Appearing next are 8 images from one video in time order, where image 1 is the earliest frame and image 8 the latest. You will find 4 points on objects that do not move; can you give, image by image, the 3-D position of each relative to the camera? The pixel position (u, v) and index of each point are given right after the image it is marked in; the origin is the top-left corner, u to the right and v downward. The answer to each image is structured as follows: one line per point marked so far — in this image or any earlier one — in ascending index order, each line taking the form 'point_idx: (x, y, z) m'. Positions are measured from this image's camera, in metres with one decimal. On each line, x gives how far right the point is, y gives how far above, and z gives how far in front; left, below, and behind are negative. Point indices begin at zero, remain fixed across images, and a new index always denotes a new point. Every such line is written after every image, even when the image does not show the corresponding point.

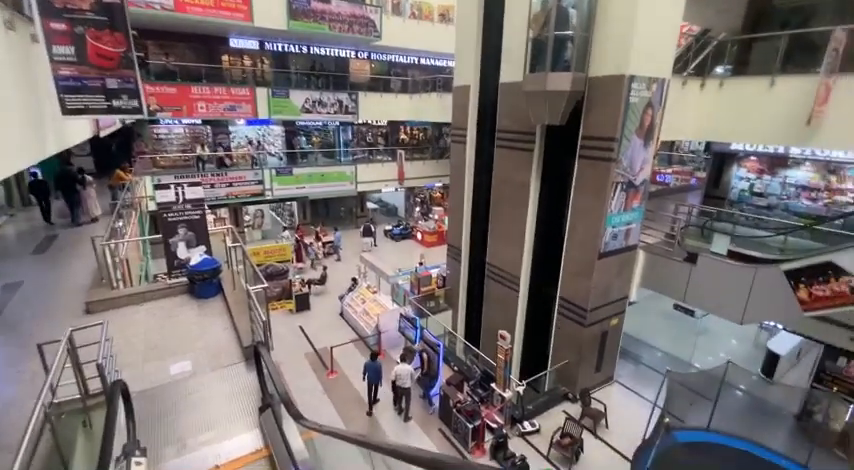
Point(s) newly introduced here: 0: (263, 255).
0: (-5.5, -0.4, +14.0) m
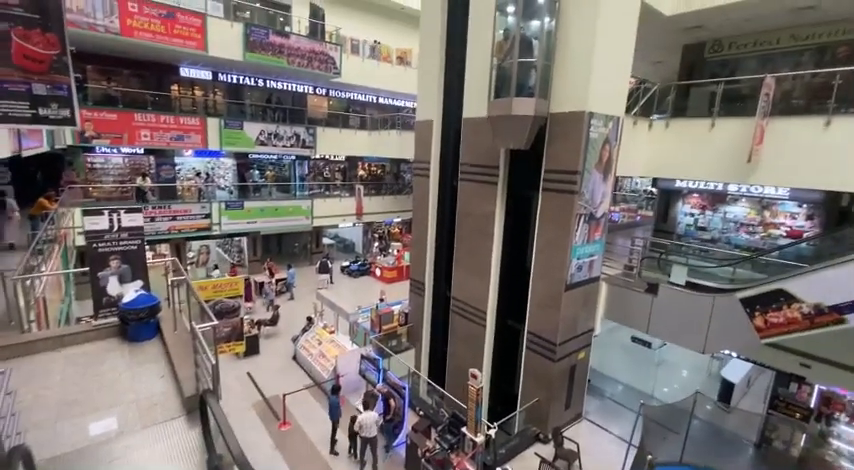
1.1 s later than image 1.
0: (-6.8, -1.6, +12.8) m
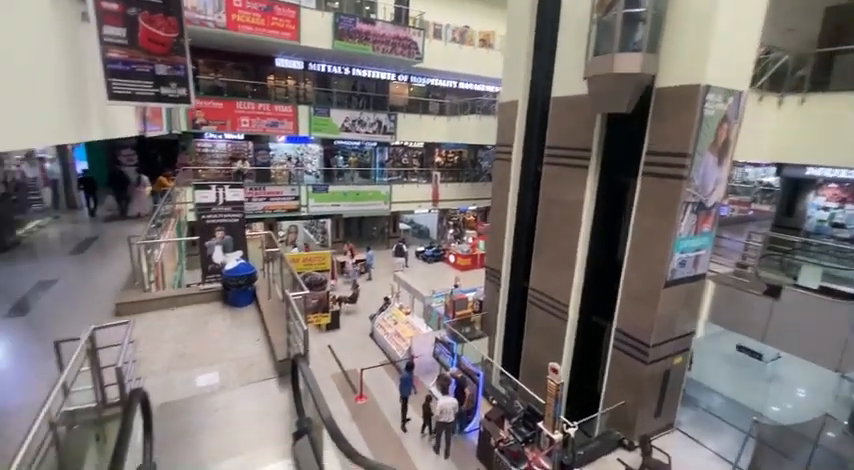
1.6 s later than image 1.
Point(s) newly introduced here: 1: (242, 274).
0: (-4.3, -0.9, +13.7) m
1: (-2.7, -0.6, +5.9) m
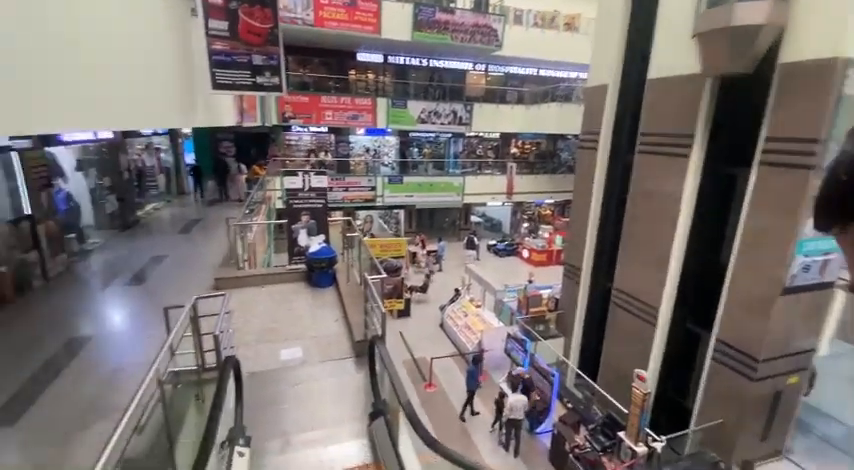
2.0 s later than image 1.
0: (-1.8, -0.5, +14.1) m
1: (-1.6, -0.3, +6.2) m
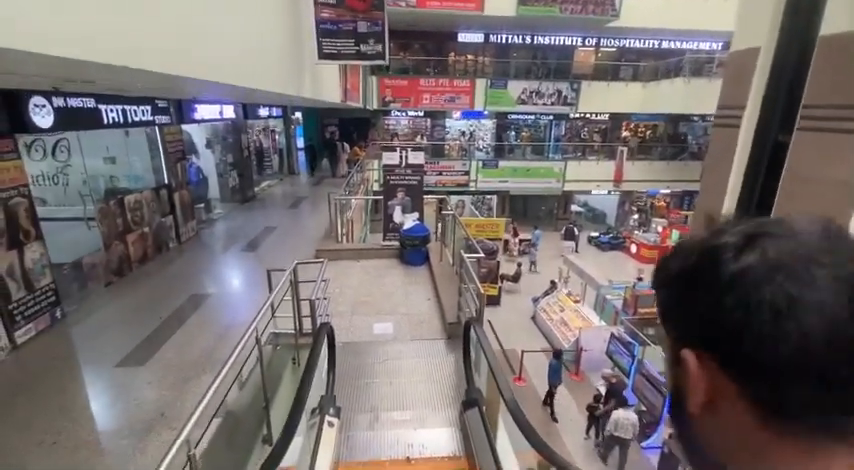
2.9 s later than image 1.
0: (+1.4, 0.0, +13.8) m
1: (-0.1, 0.0, +6.0) m
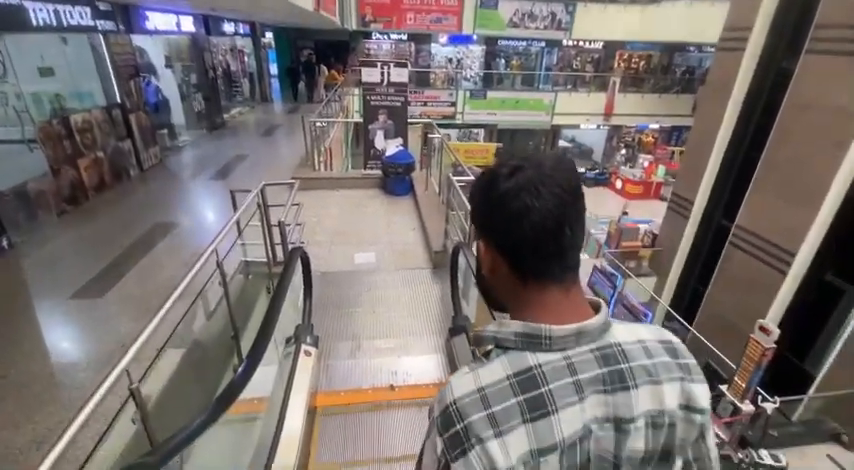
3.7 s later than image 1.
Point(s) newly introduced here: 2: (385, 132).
0: (+0.9, +2.2, +13.4) m
1: (-0.4, +1.0, +5.6) m
2: (-0.6, +1.6, +6.1) m
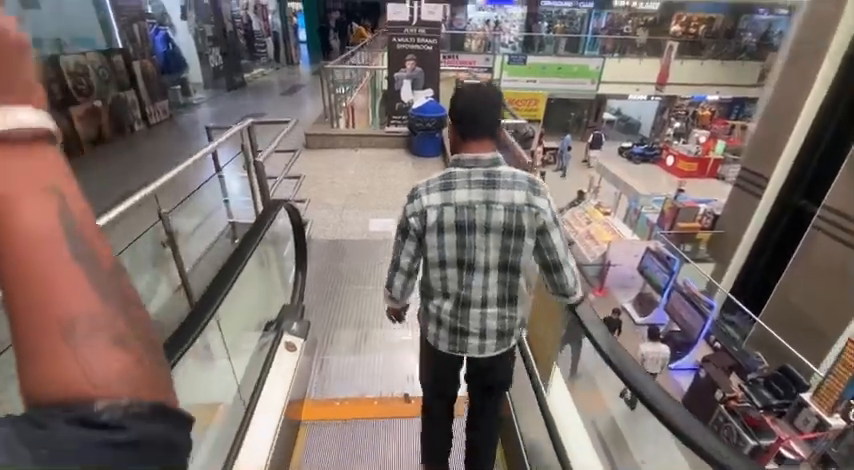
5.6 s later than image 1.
0: (+1.9, +3.0, +12.3) m
1: (0.0, +1.4, +4.8) m
2: (-0.2, +2.0, +5.3) m
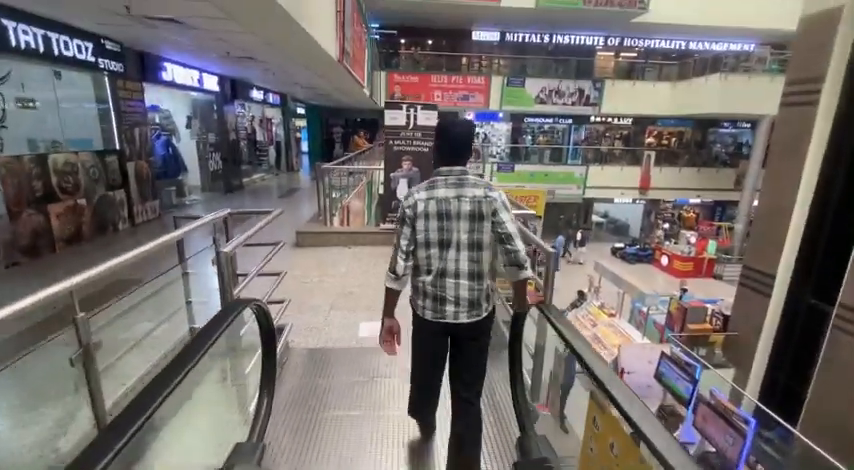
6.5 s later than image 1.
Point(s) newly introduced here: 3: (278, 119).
0: (+1.7, -0.1, +12.4) m
1: (0.0, +0.3, +4.6) m
2: (-0.2, +0.7, +5.2) m
3: (-4.9, +3.8, +13.2) m
